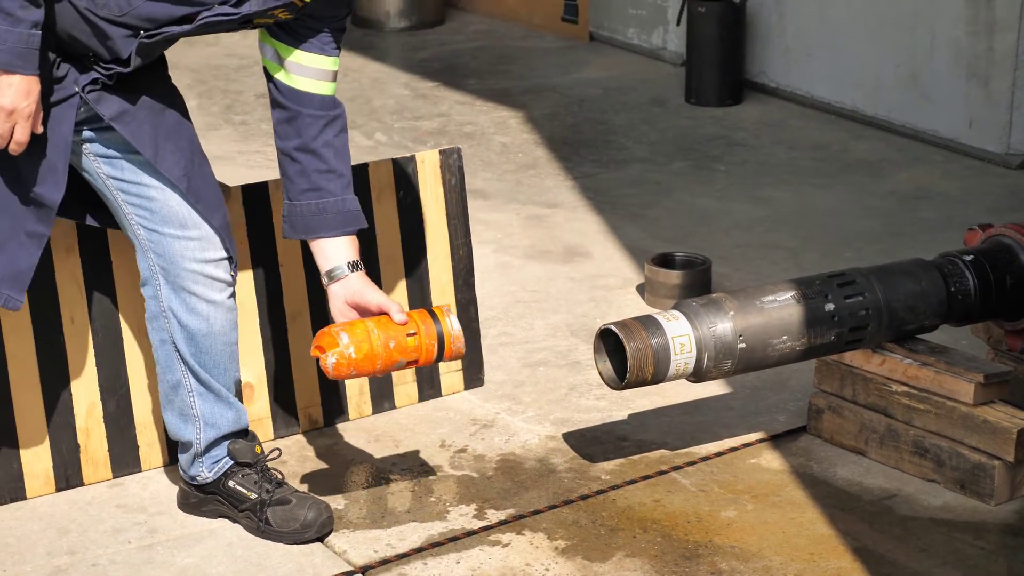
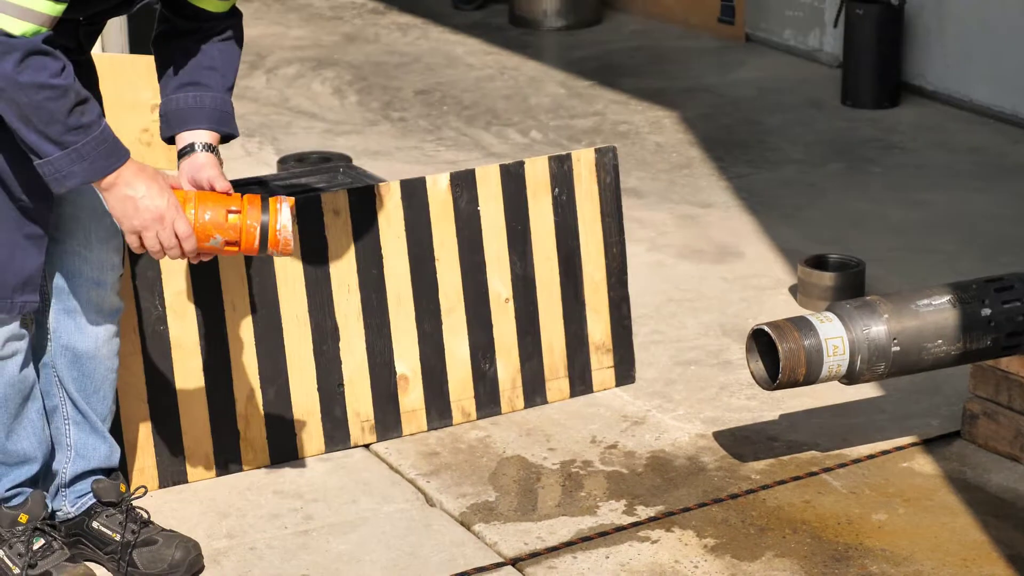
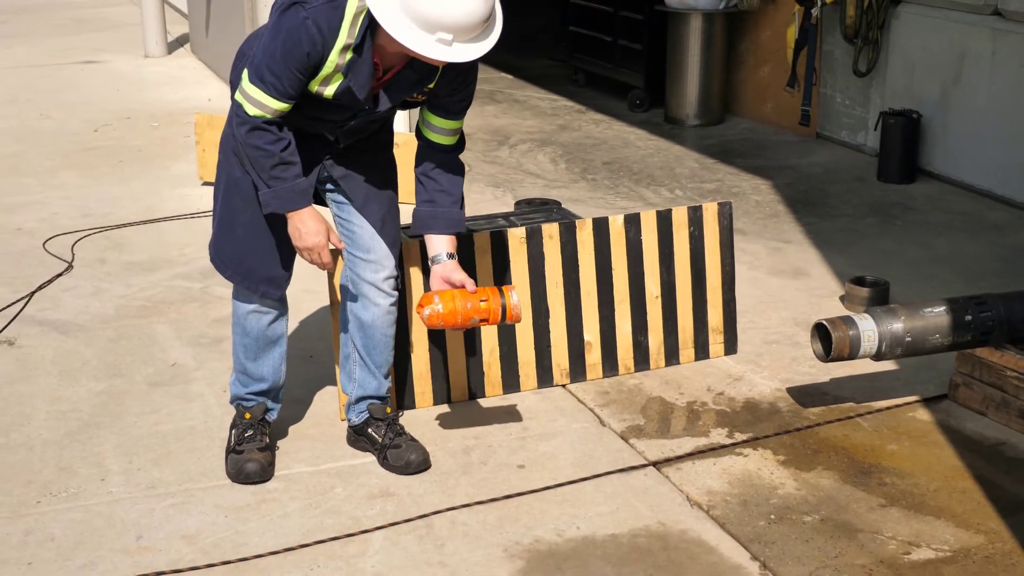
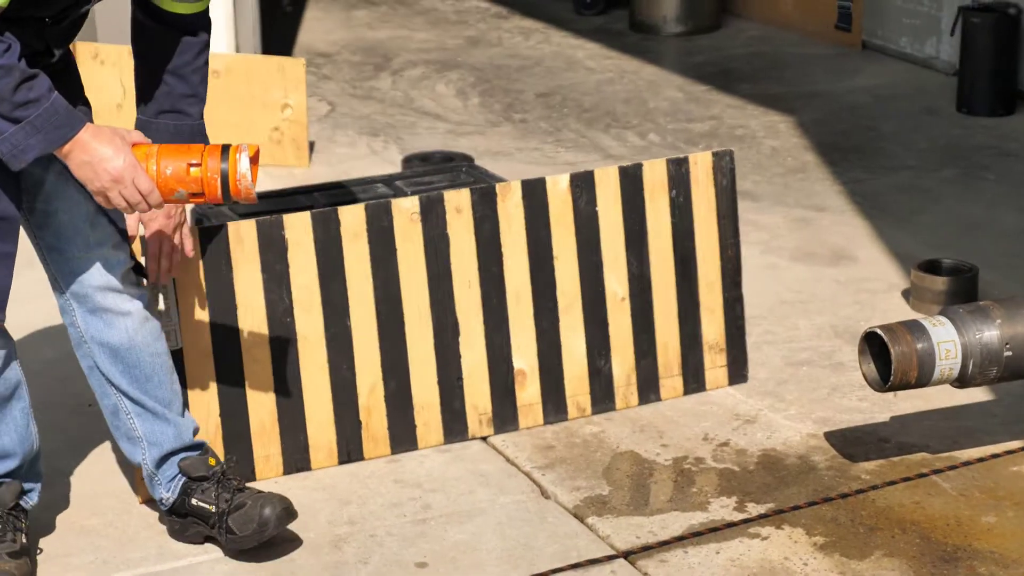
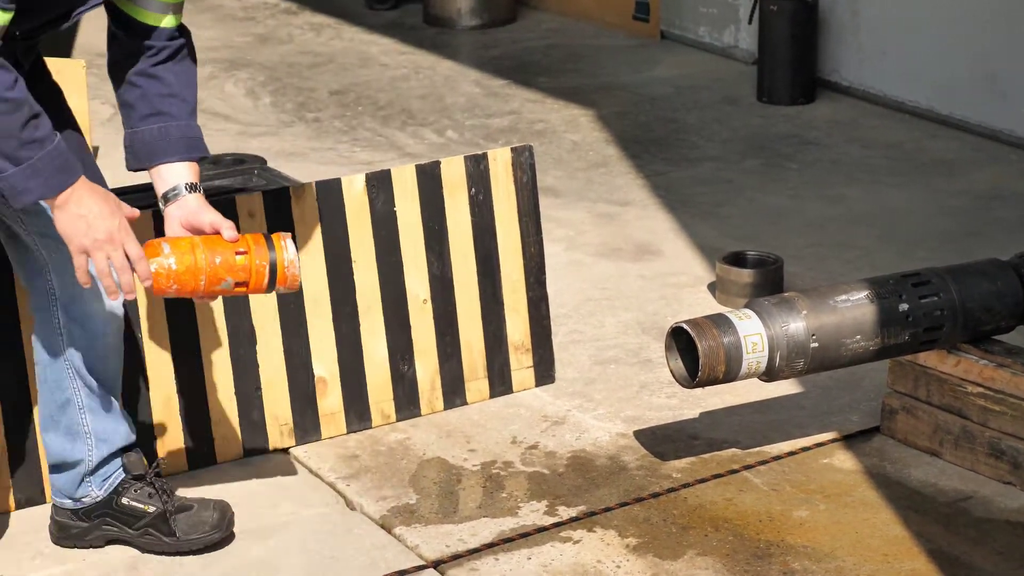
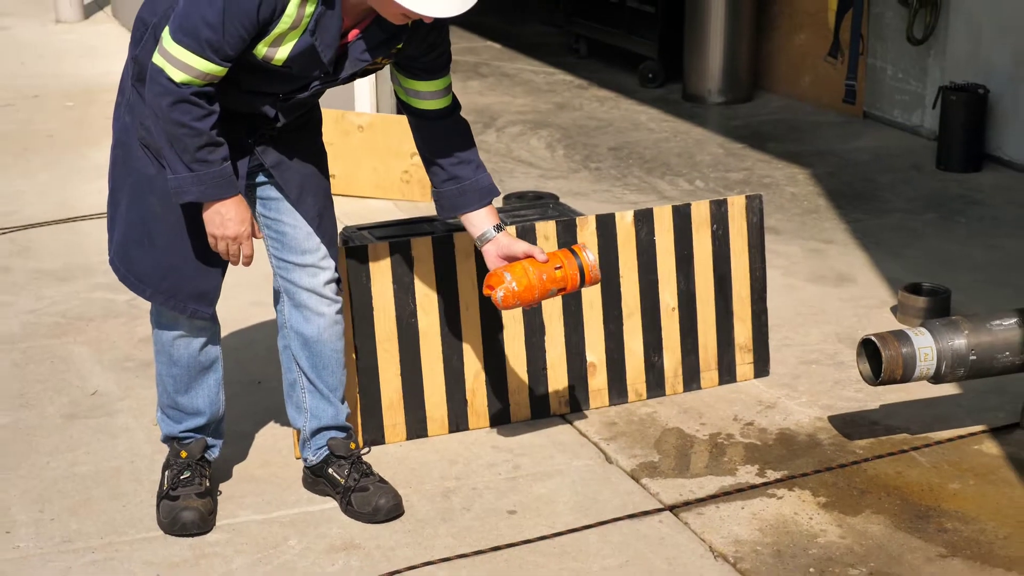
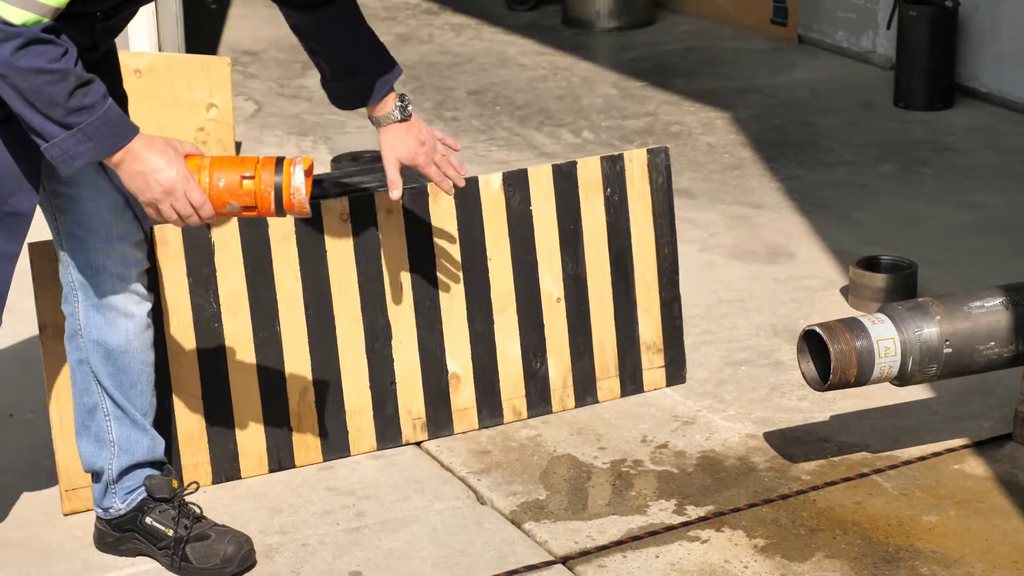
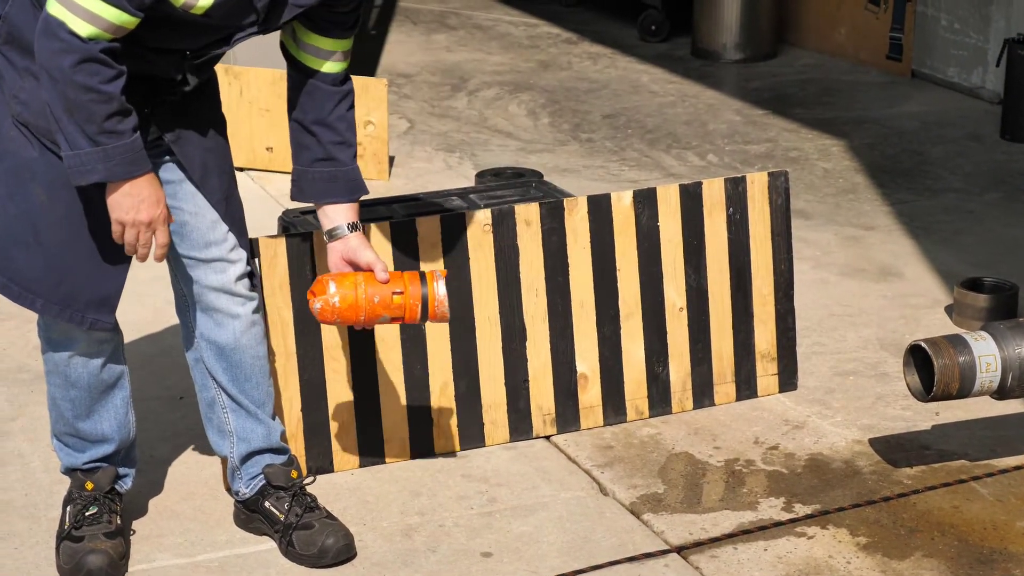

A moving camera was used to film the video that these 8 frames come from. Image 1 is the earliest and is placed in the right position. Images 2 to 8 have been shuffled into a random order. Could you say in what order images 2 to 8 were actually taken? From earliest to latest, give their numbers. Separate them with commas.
5, 2, 7, 4, 8, 6, 3
